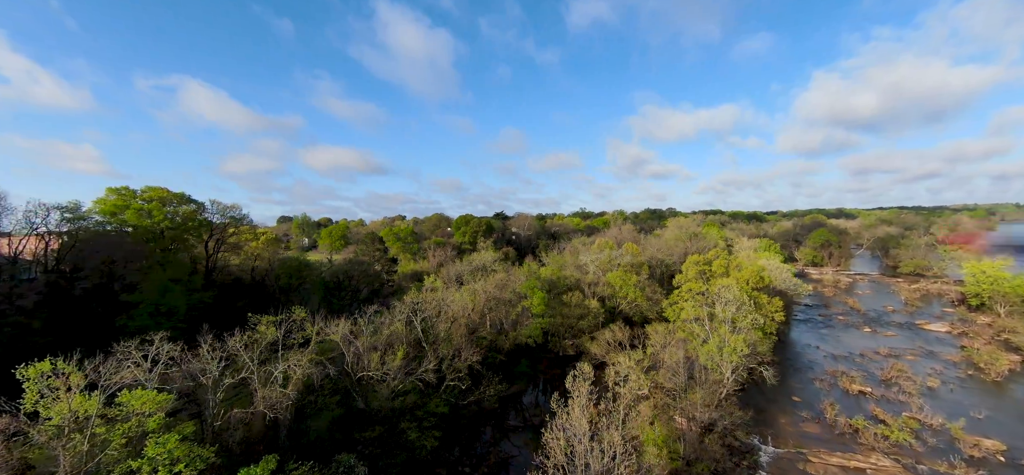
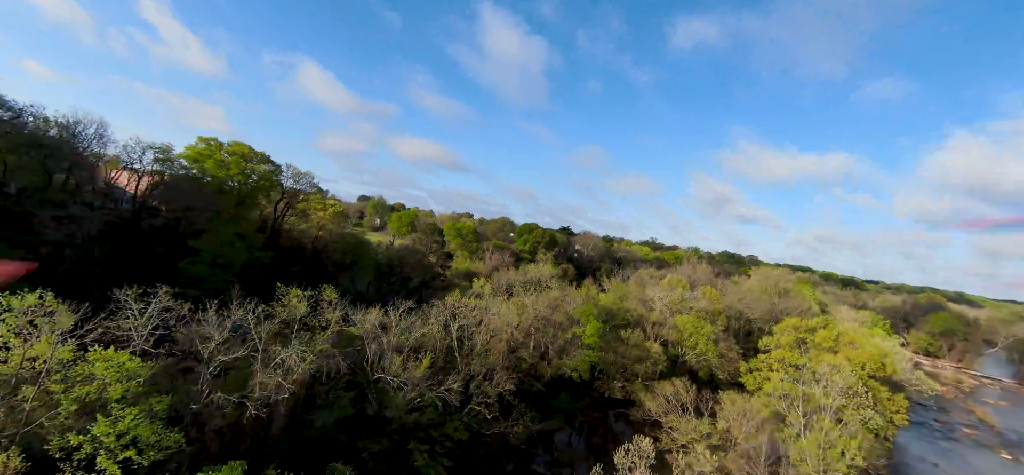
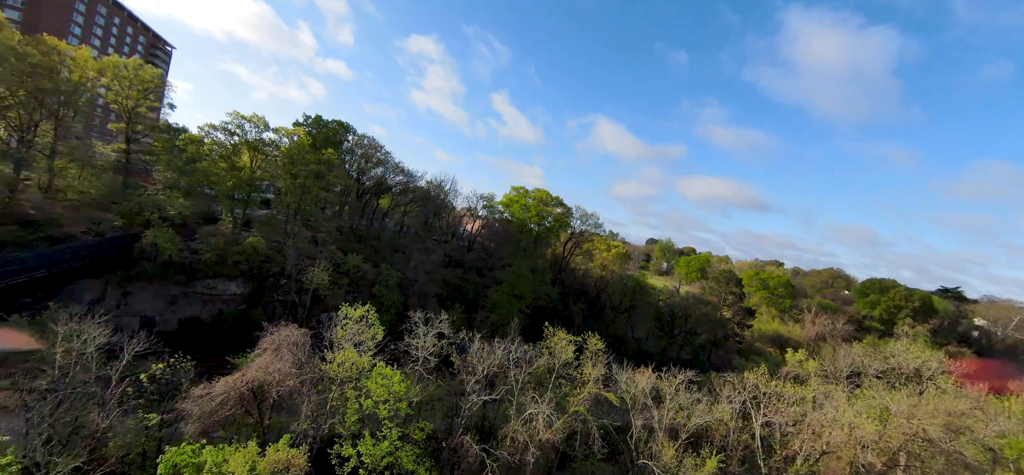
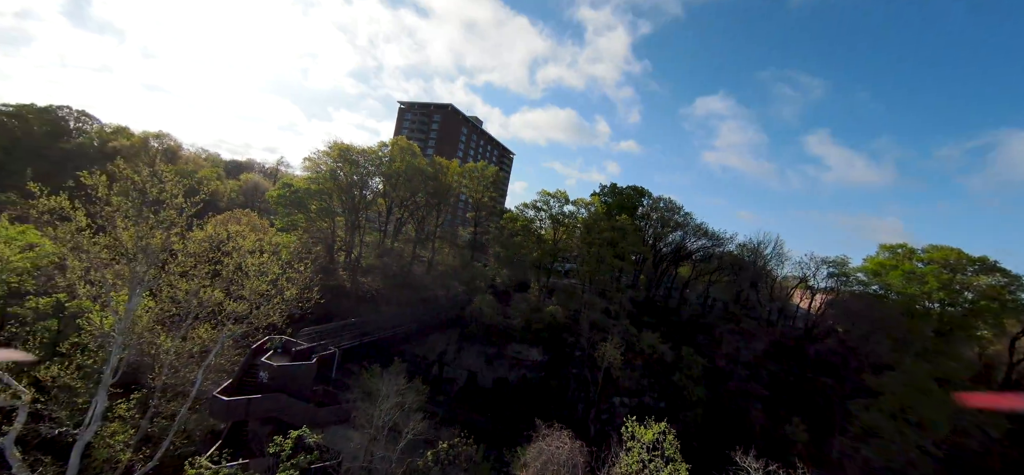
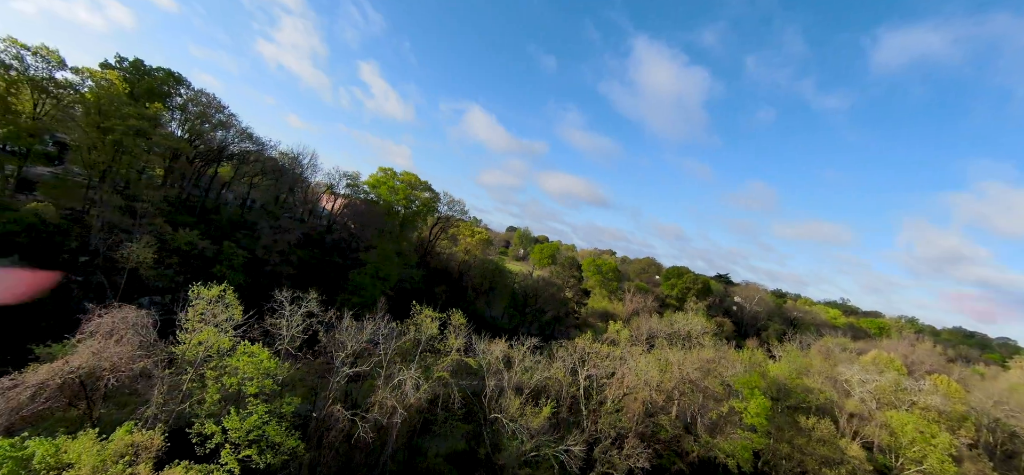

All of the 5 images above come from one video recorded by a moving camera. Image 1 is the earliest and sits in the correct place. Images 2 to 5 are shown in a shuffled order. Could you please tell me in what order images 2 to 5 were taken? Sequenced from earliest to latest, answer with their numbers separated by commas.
2, 5, 3, 4
